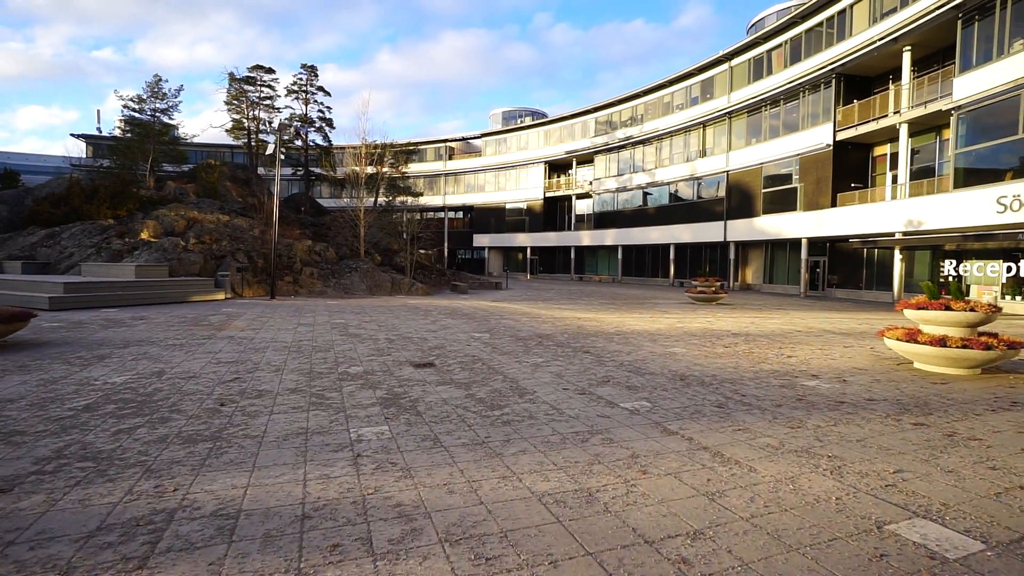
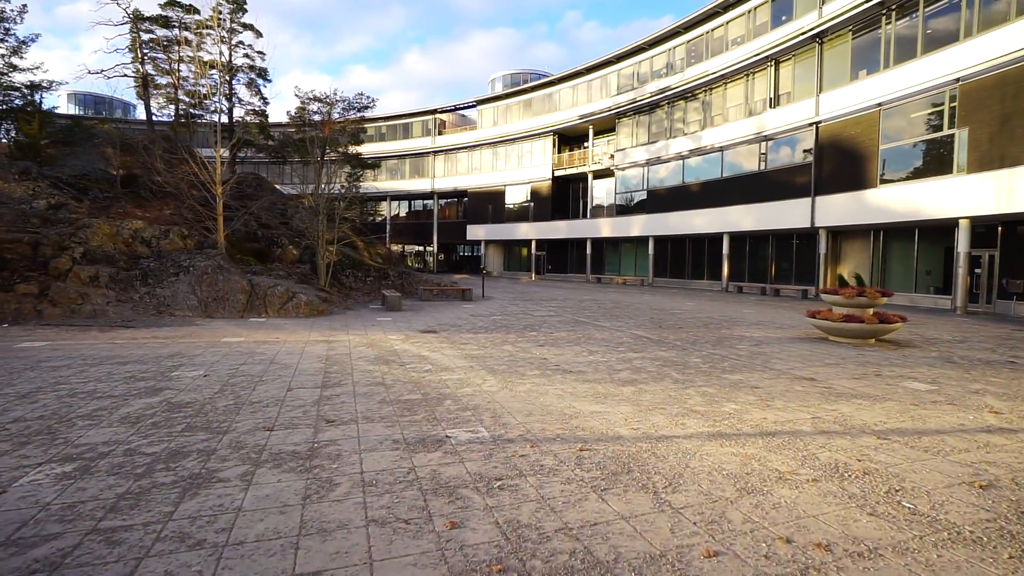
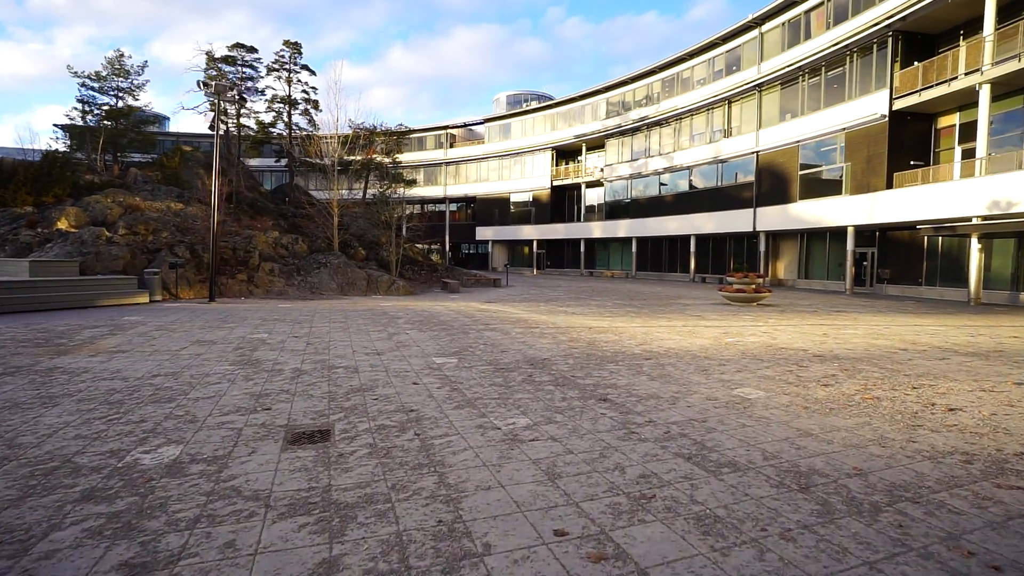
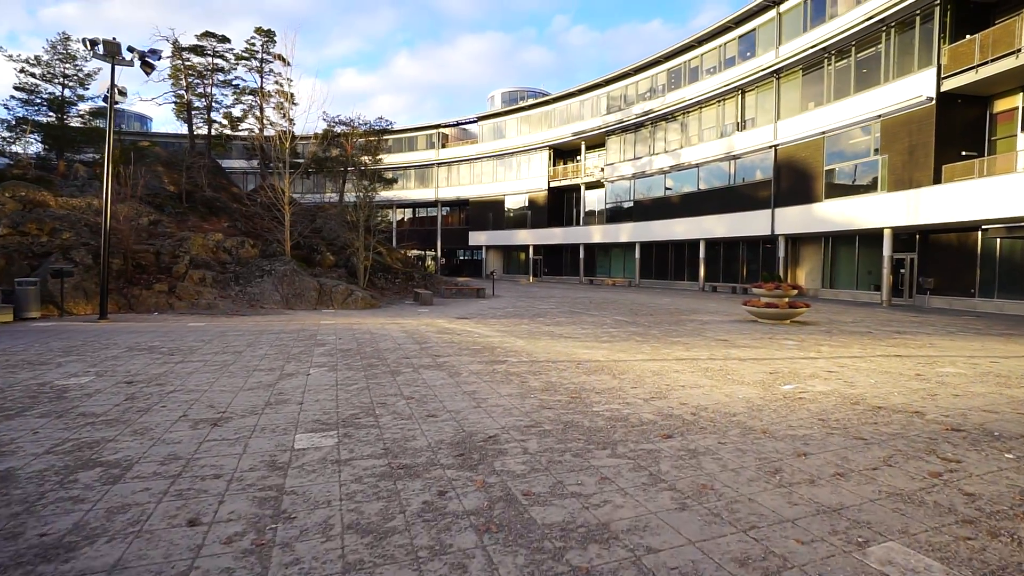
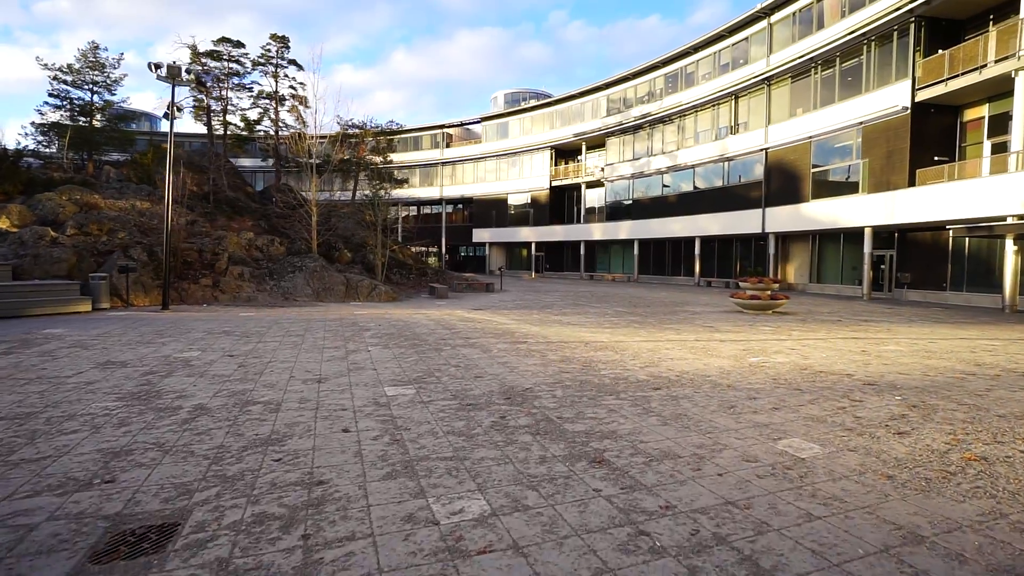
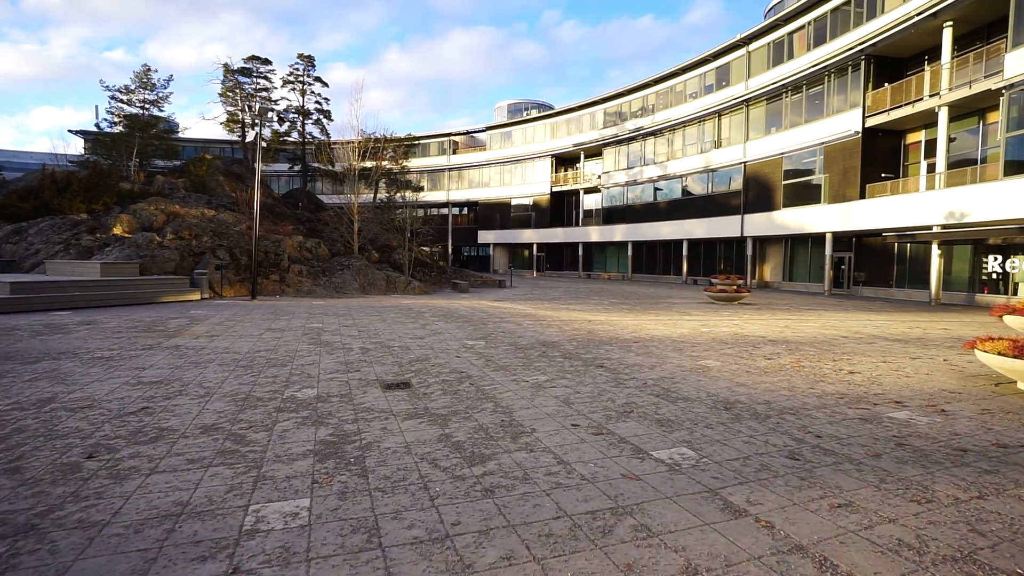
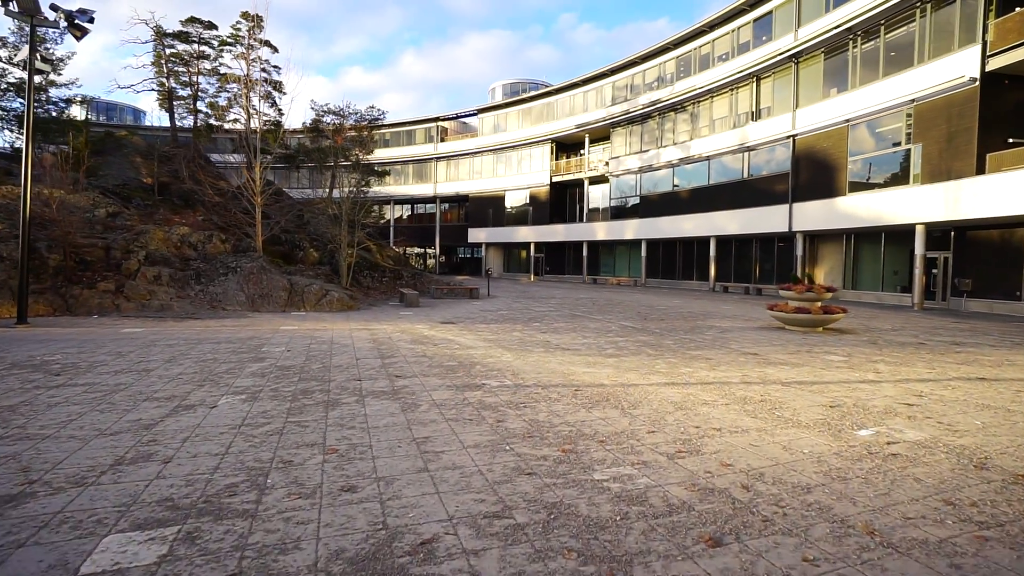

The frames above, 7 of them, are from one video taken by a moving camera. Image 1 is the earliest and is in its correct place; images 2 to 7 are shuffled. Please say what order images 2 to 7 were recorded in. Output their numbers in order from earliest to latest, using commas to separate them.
6, 3, 5, 4, 7, 2
